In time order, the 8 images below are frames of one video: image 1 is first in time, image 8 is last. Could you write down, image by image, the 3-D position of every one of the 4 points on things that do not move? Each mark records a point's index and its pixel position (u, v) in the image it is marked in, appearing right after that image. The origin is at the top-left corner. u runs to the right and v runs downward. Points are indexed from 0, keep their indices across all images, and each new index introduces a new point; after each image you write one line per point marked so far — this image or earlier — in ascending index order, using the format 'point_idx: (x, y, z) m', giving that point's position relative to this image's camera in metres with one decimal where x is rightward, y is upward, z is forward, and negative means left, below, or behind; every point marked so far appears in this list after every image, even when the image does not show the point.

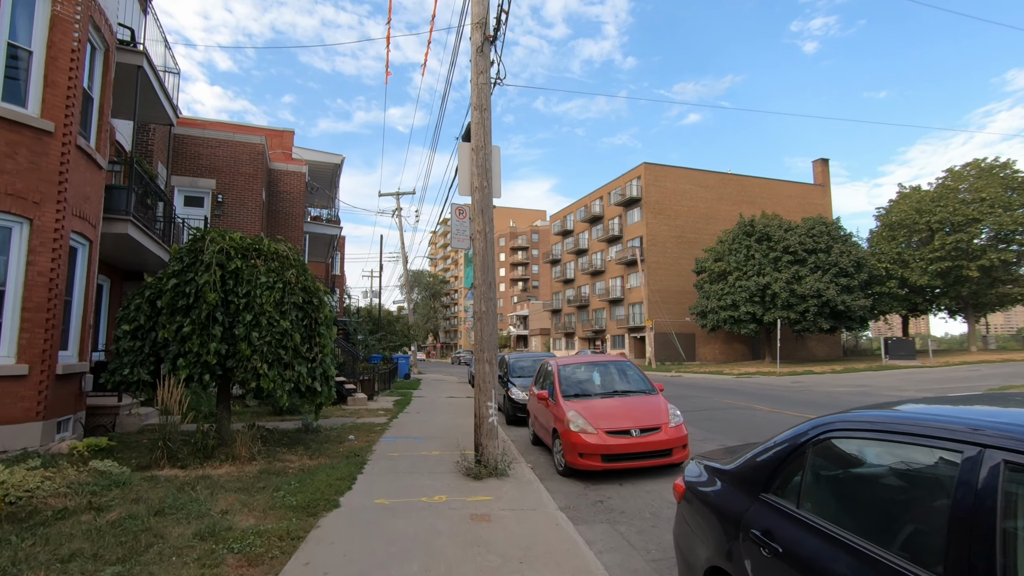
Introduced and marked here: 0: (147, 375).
0: (-5.0, -1.2, +7.4) m
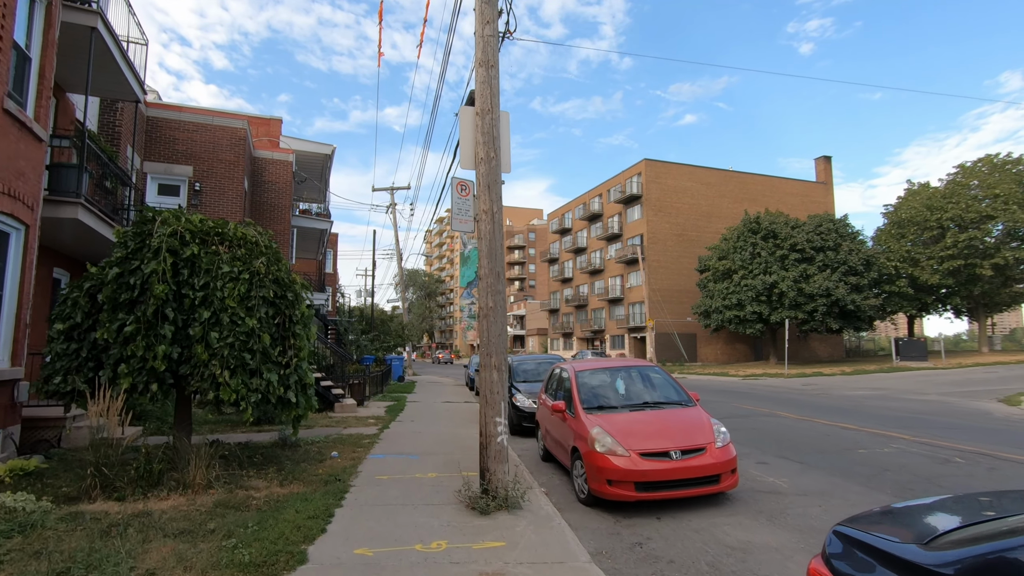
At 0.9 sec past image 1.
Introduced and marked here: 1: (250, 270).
0: (-4.9, -1.1, +6.1) m
1: (-3.1, +0.2, +6.5) m
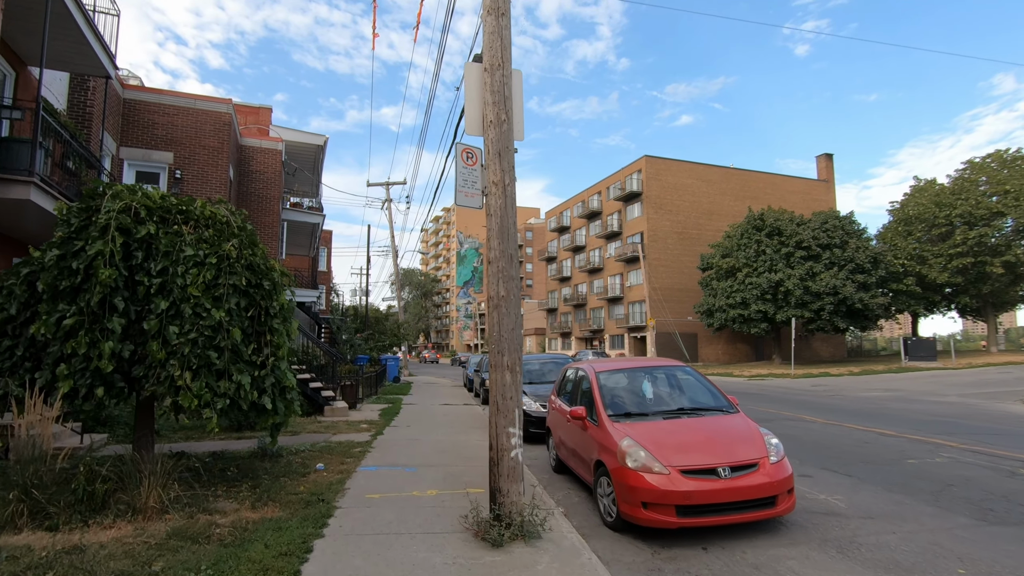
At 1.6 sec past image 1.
0: (-4.7, -1.0, +5.2) m
1: (-3.0, +0.3, +5.5) m
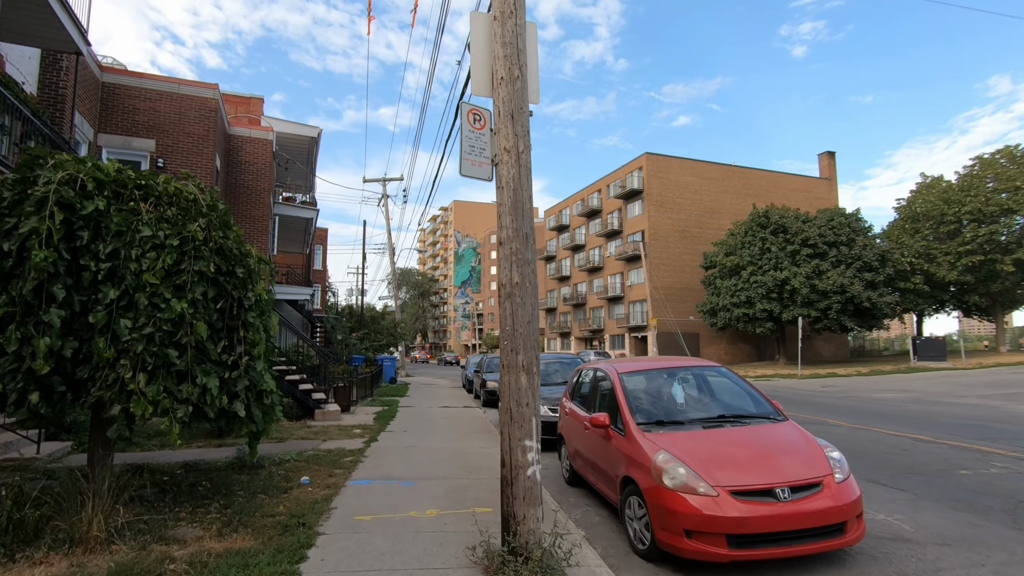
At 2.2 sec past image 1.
0: (-4.6, -0.8, +4.3) m
1: (-2.9, +0.5, +4.7) m
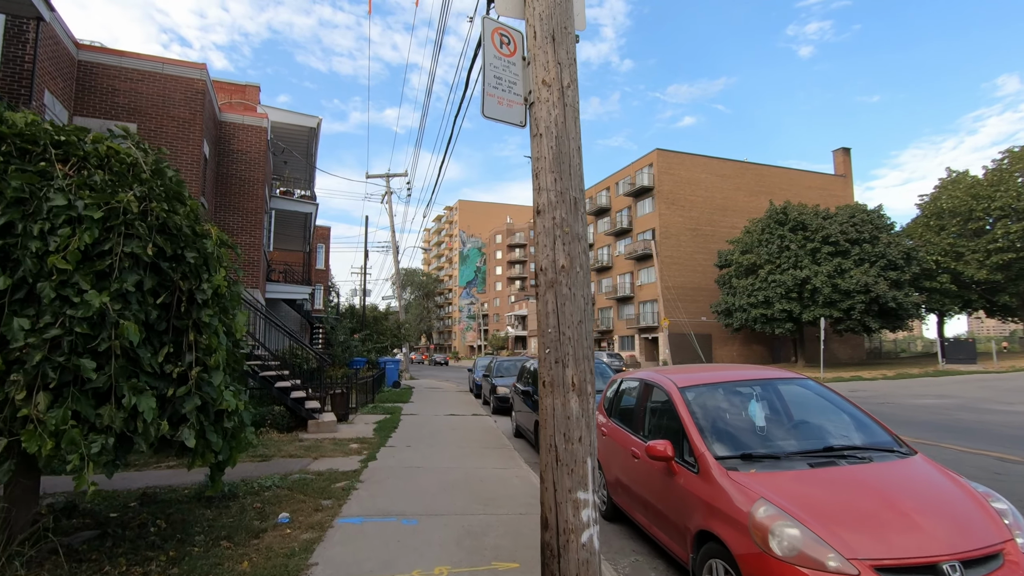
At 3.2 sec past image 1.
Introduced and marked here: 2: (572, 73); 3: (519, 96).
0: (-4.4, -0.8, +3.2) m
1: (-2.6, +0.5, +3.5) m
2: (+0.4, +1.3, +3.2) m
3: (0.0, +1.2, +3.3) m
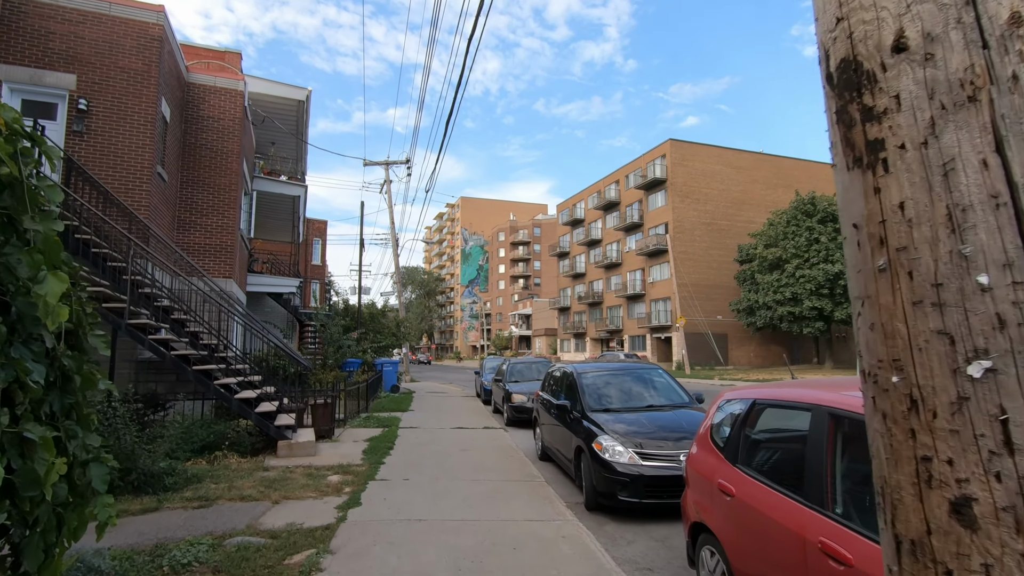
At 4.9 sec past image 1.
0: (-4.0, -0.5, +0.9) m
1: (-2.3, +0.8, +1.3) m
2: (+0.8, +1.5, +0.9) m
3: (+0.4, +1.4, +1.1) m
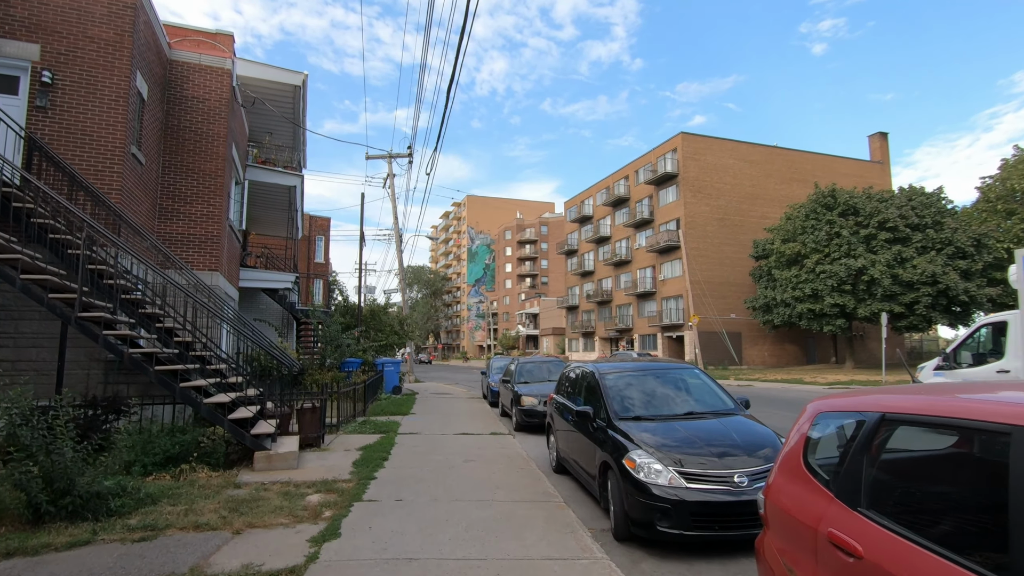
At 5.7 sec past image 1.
0: (-3.9, -0.4, -0.1) m
1: (-2.2, +0.9, +0.3) m
2: (+0.8, +1.6, -0.1) m
3: (+0.5, +1.6, 0.0) m
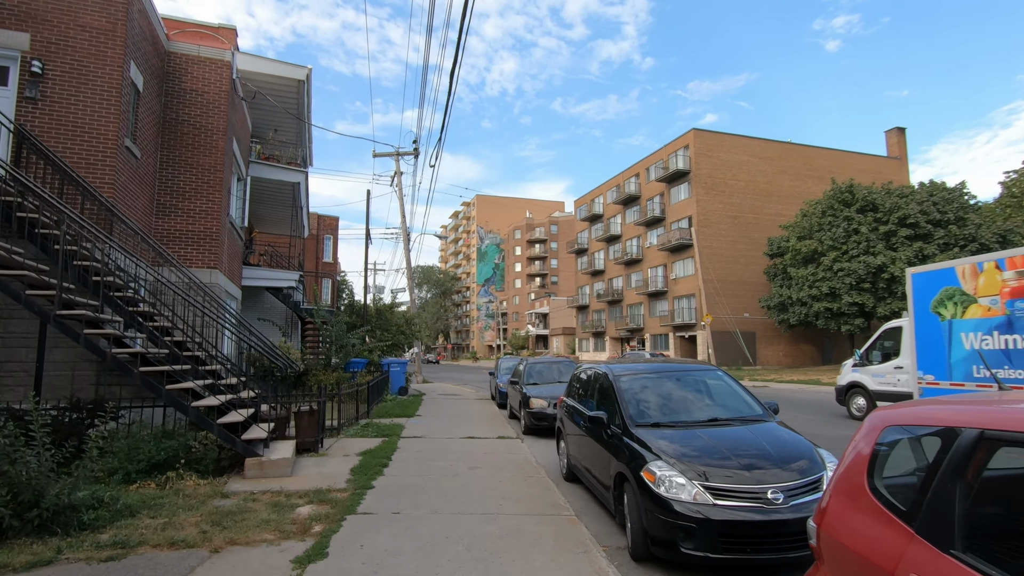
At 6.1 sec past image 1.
0: (-4.0, -0.3, -0.5) m
1: (-2.2, +1.0, -0.2) m
2: (+0.8, +1.7, -0.6) m
3: (+0.4, +1.6, -0.5) m
